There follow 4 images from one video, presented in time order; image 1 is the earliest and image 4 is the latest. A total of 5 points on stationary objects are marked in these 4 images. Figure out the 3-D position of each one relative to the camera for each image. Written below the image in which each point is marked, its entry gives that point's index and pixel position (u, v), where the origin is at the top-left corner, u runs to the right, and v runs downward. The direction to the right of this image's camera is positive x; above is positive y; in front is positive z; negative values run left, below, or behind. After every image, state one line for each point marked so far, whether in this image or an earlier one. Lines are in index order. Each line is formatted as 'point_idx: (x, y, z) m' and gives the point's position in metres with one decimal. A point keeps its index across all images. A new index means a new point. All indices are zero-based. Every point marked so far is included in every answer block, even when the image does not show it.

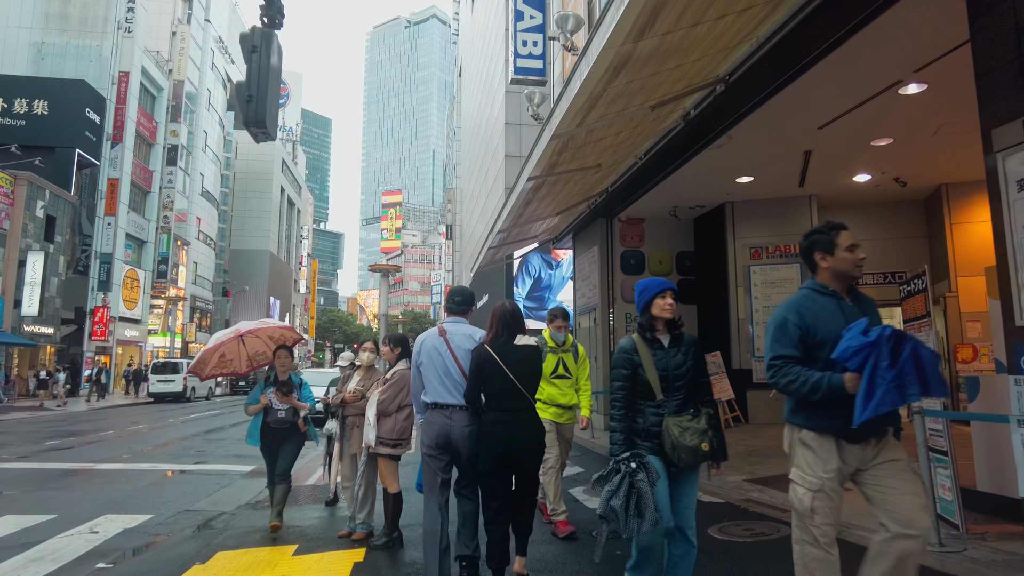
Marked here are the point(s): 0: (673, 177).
0: (+2.6, +1.8, +10.2) m
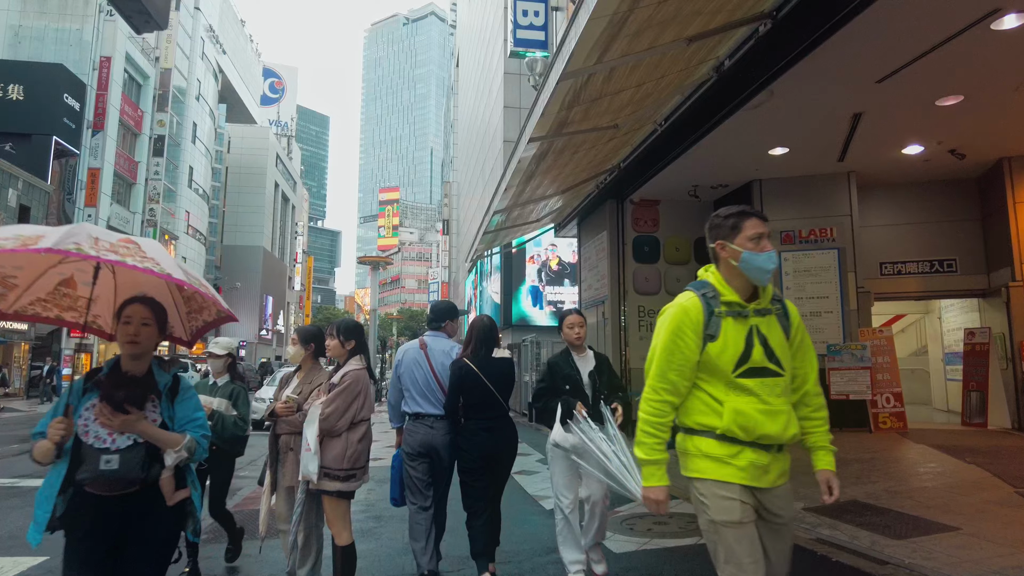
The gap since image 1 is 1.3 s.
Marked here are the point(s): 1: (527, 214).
0: (+2.6, +2.0, +8.9) m
1: (+0.2, +1.3, +11.5) m
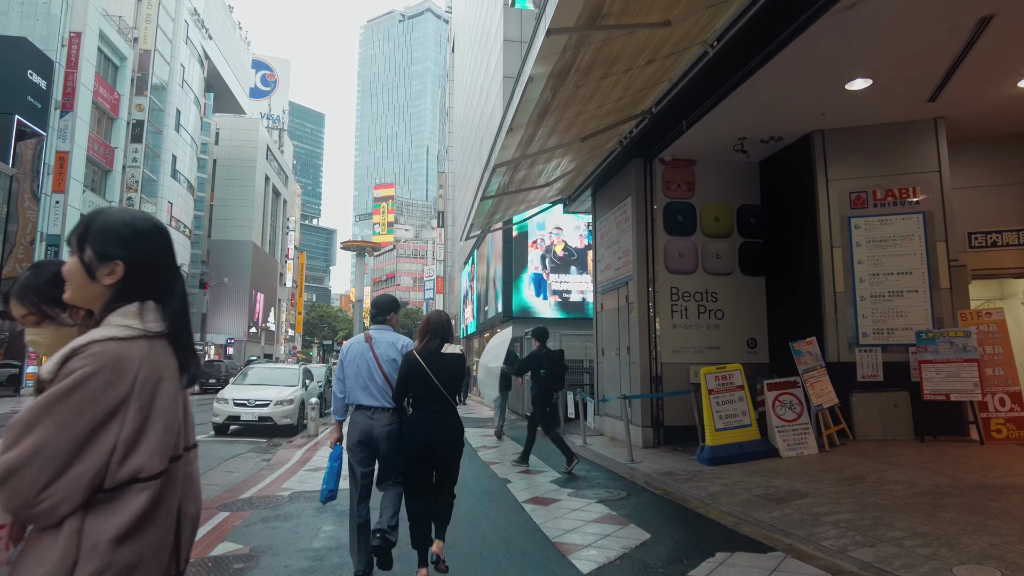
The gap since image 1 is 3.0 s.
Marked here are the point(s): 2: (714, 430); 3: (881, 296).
0: (+2.6, +2.3, +6.9) m
1: (+0.3, +1.6, +9.5) m
2: (+2.3, -1.6, +7.2) m
3: (+4.5, -0.1, +7.9) m
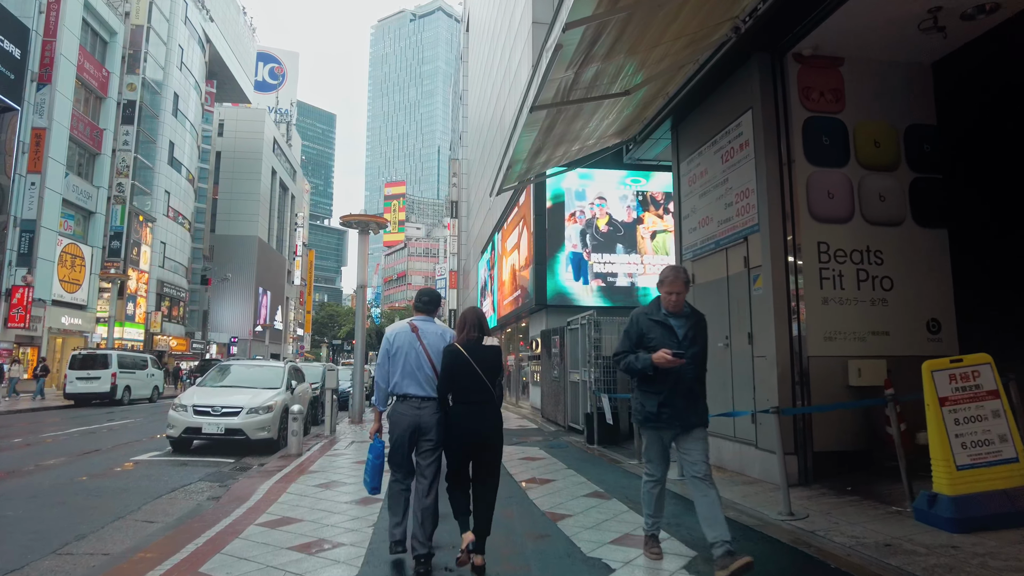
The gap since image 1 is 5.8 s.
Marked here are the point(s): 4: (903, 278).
0: (+3.2, +2.7, +3.8) m
1: (+0.9, +2.1, +6.4) m
2: (+2.8, -1.2, +4.1) m
3: (+5.1, +0.3, +4.8) m
4: (+3.8, +0.1, +6.3) m
